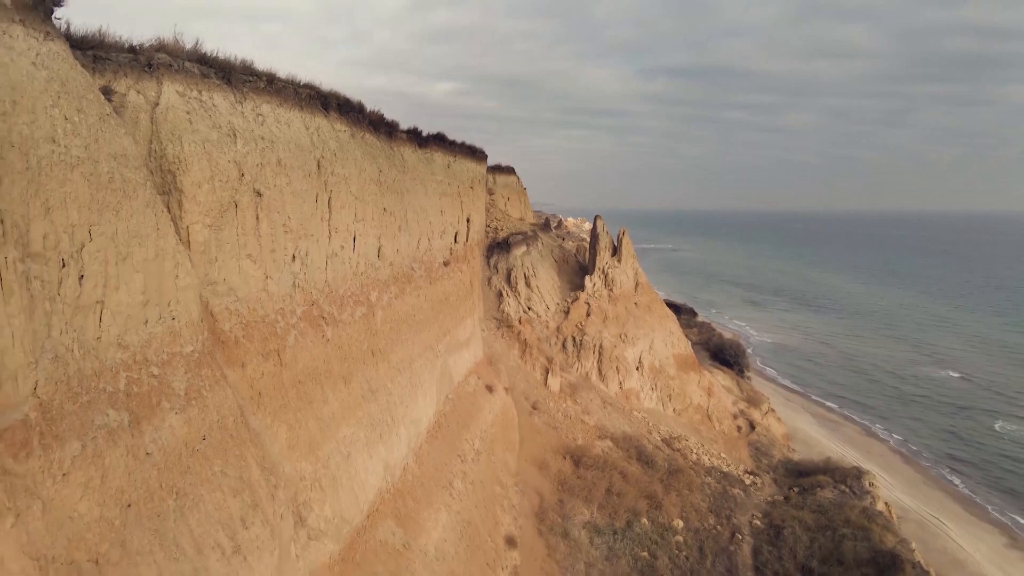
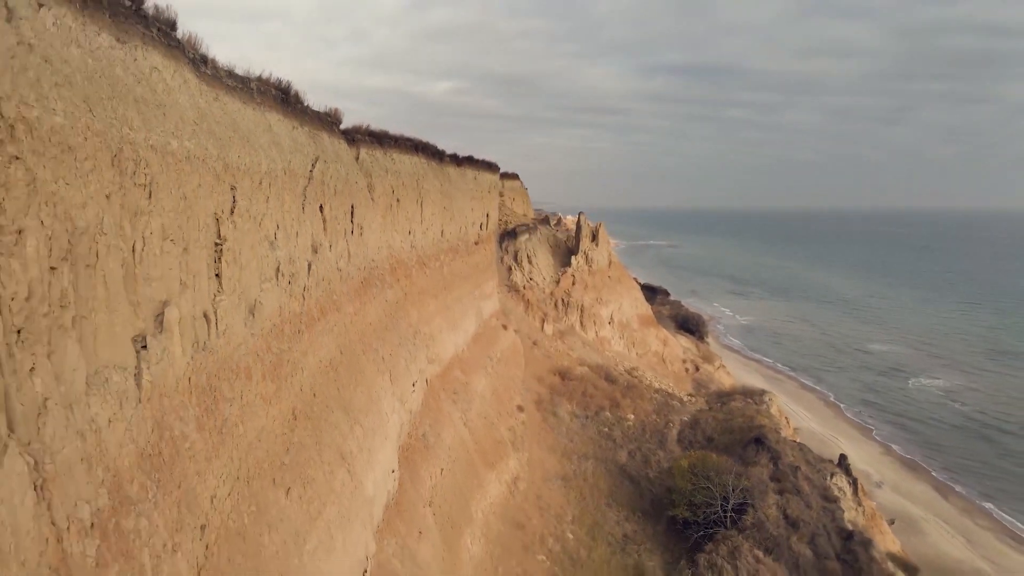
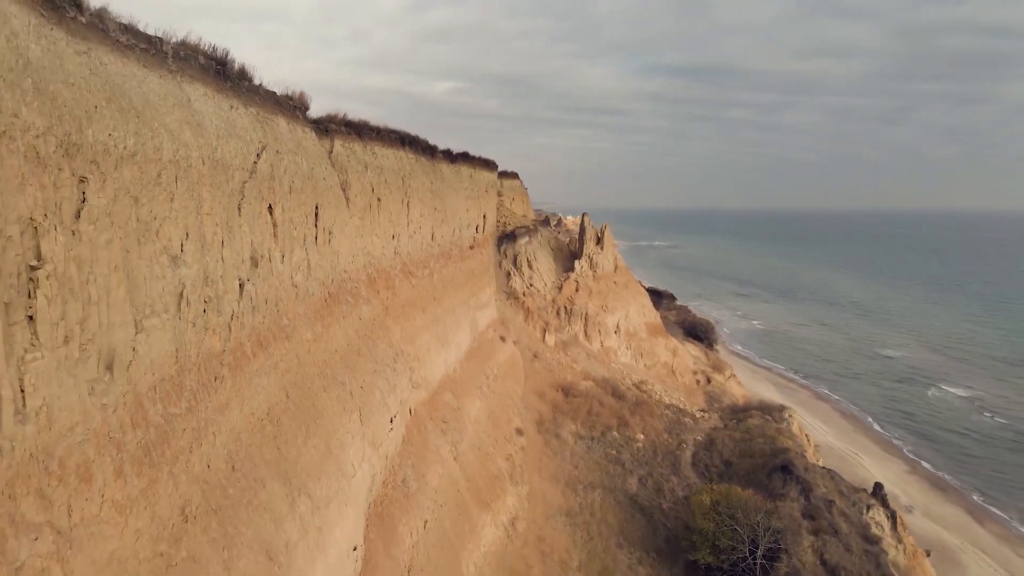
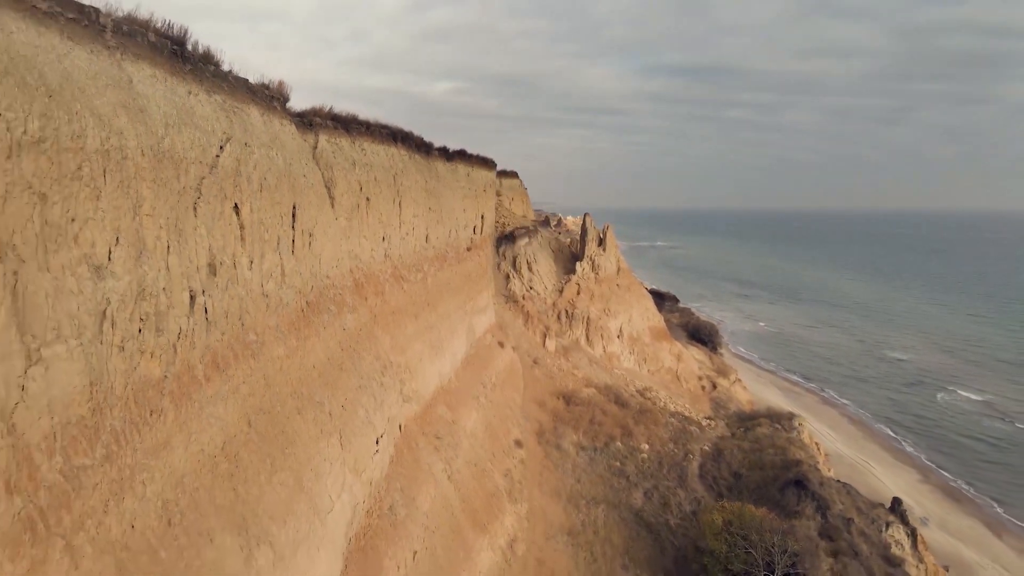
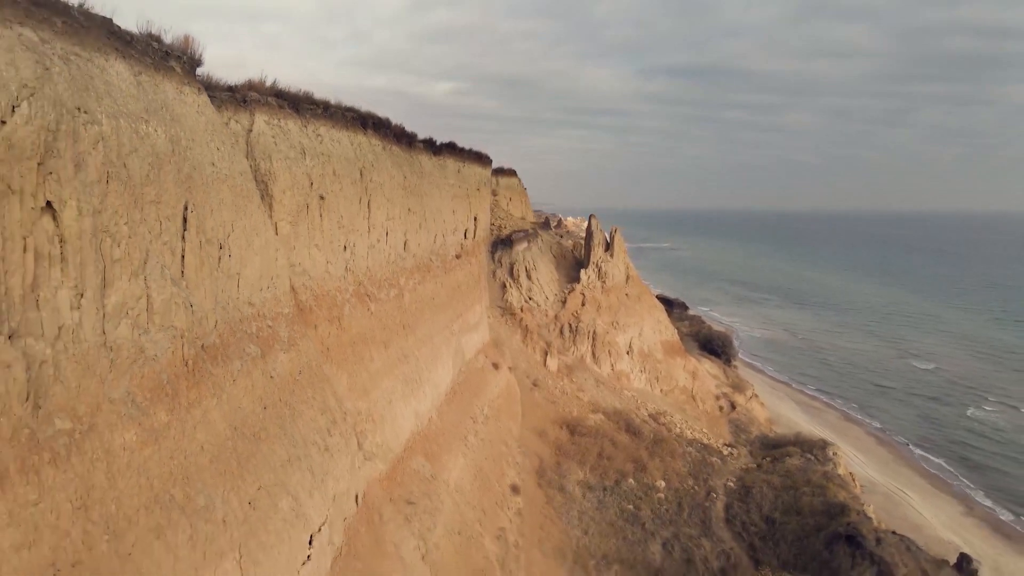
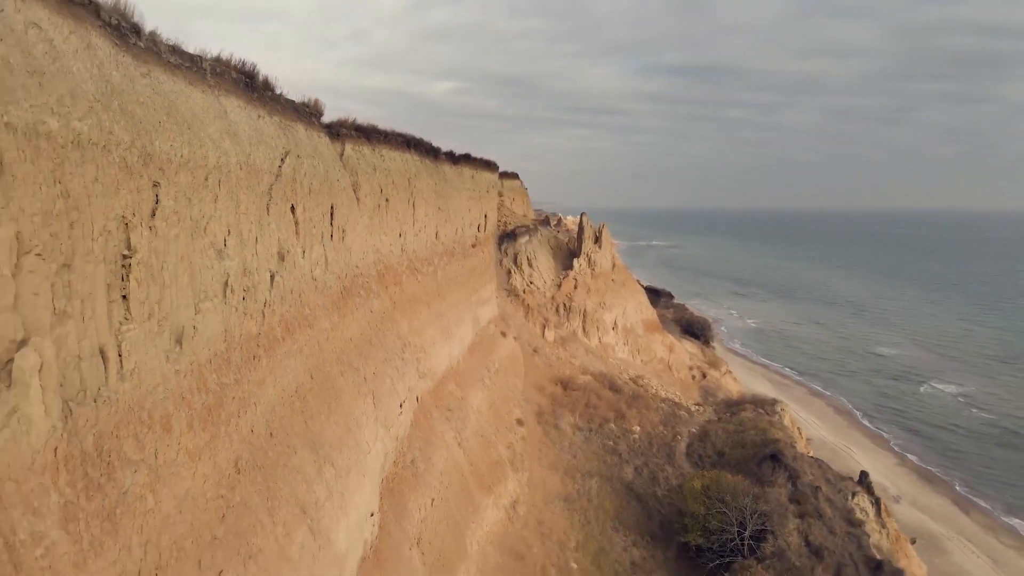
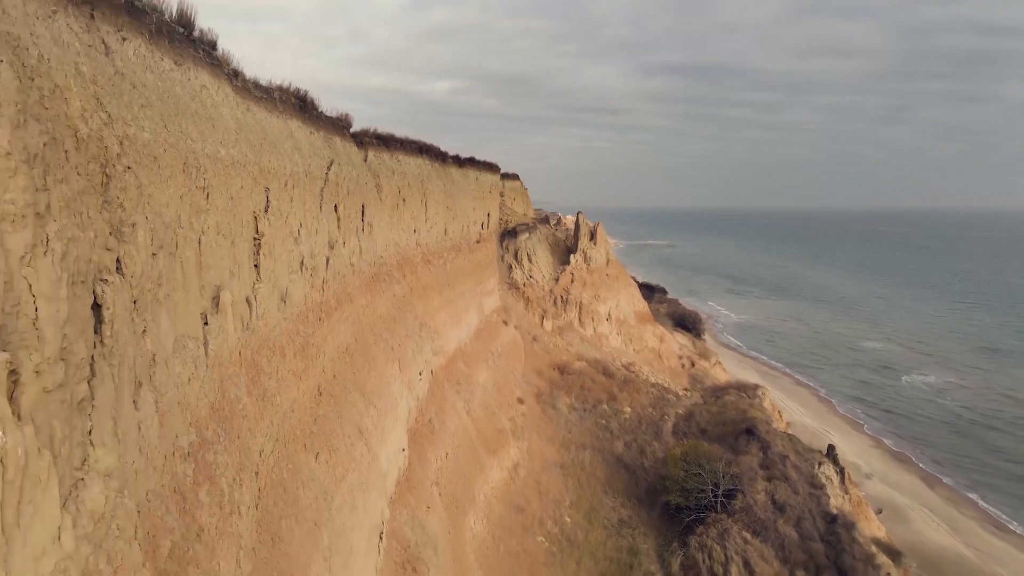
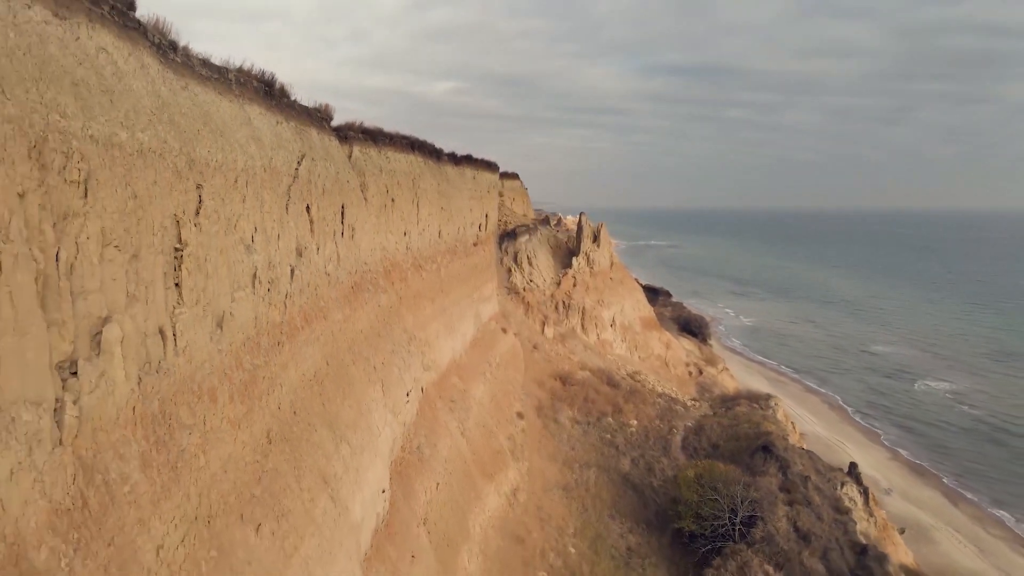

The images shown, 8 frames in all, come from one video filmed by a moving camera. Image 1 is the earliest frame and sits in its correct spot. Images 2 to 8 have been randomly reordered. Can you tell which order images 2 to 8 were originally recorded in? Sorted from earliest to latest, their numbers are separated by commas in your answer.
5, 4, 3, 6, 8, 2, 7
